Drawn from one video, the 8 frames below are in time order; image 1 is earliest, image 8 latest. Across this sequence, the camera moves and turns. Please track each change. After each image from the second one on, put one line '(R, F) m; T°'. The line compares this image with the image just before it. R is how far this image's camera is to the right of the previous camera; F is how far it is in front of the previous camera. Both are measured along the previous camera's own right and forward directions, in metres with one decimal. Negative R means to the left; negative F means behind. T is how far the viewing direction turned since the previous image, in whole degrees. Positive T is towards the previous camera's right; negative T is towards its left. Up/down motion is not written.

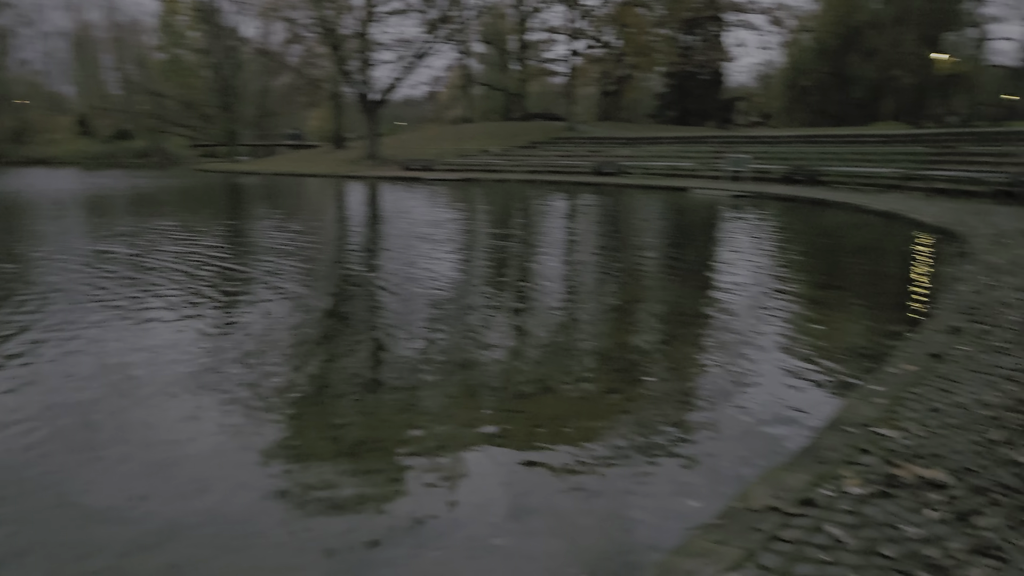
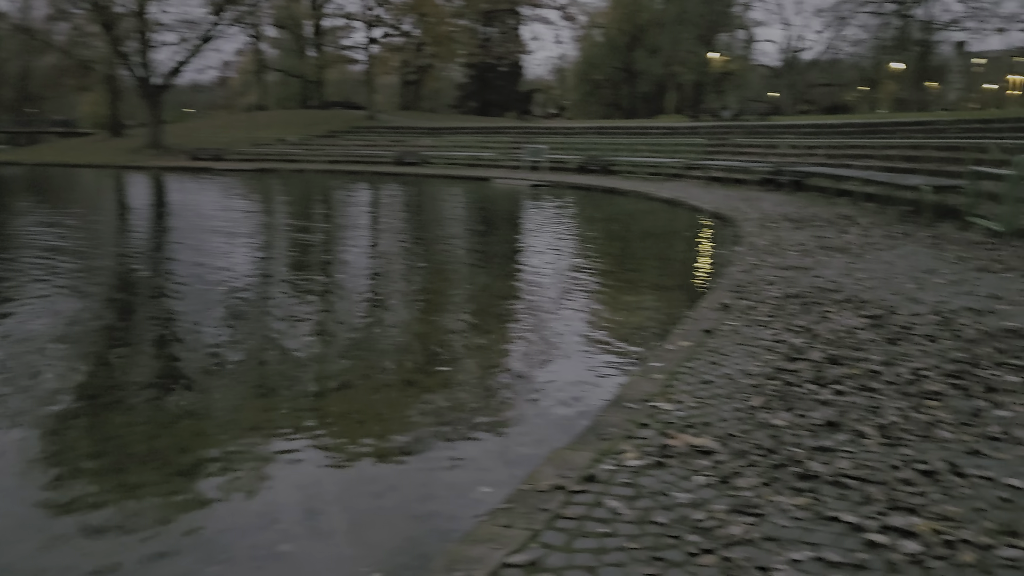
(+0.1, 0.0) m; +13°
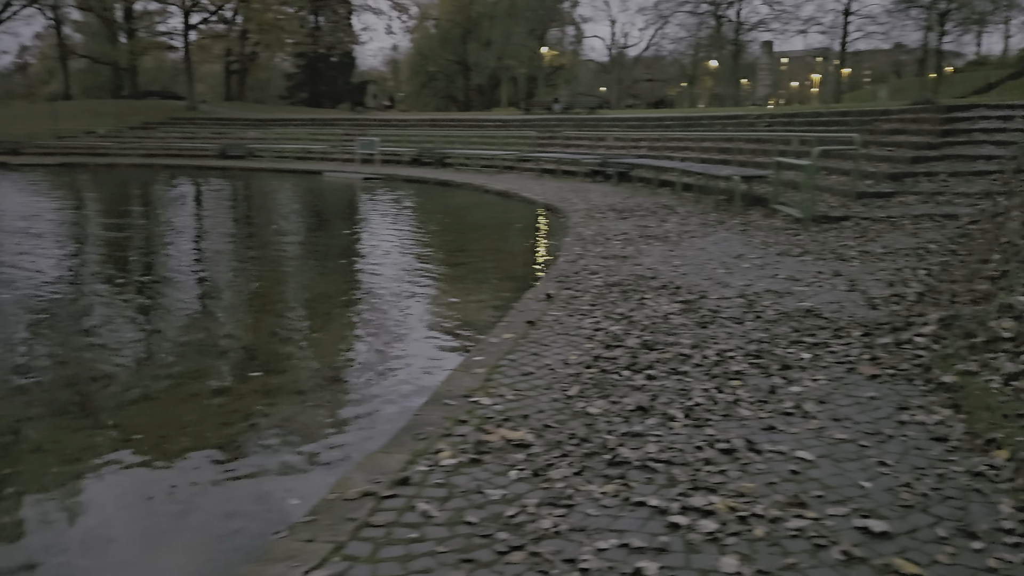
(+0.2, +0.1) m; +11°
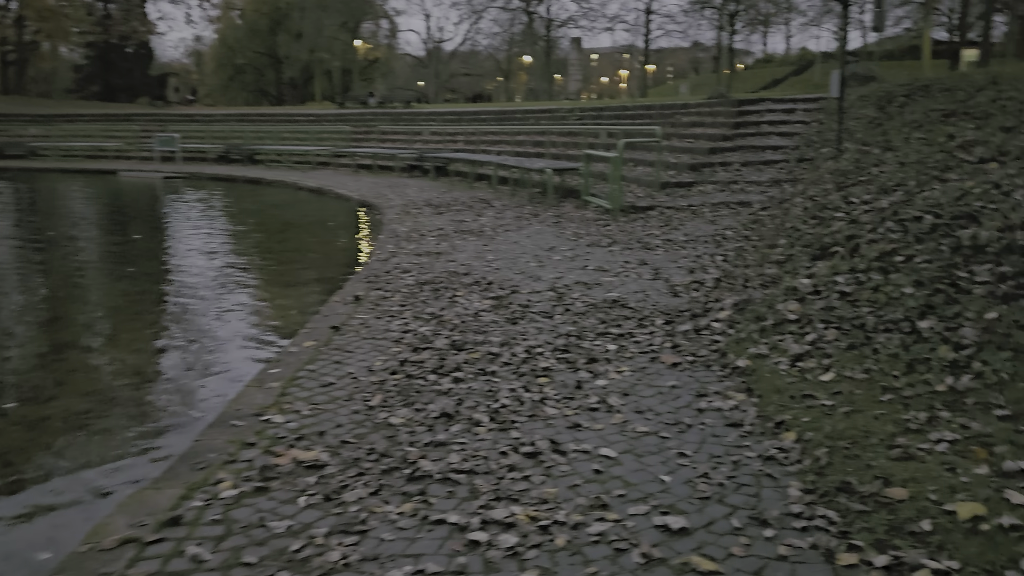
(+0.2, +0.2) m; +12°
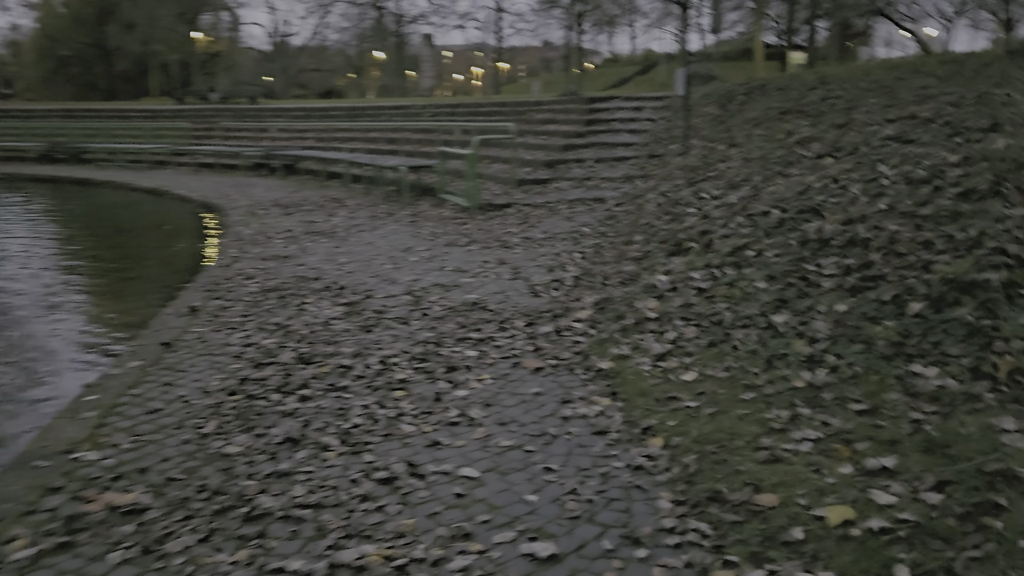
(0.0, +0.3) m; +10°
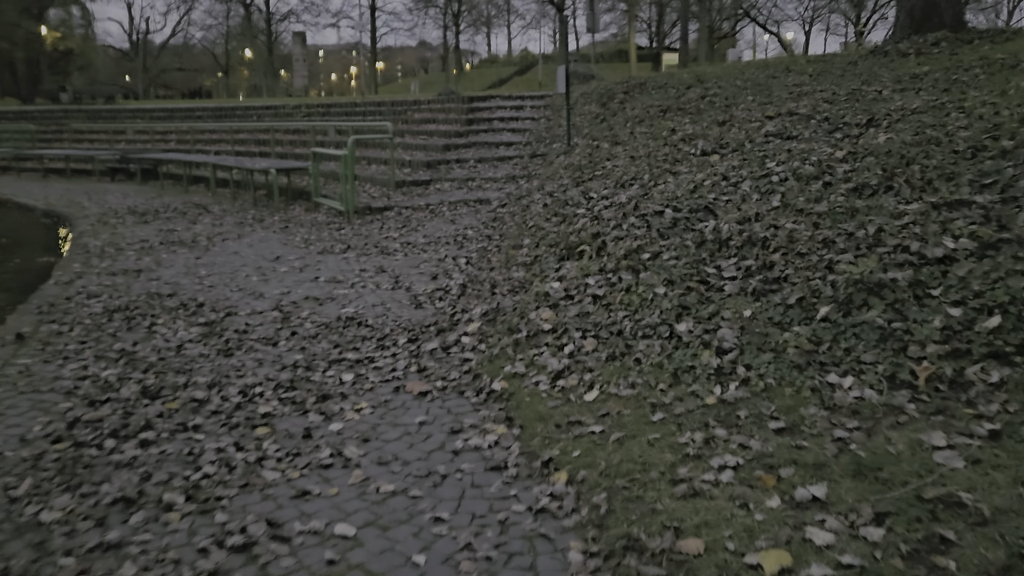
(0.0, +0.5) m; +8°
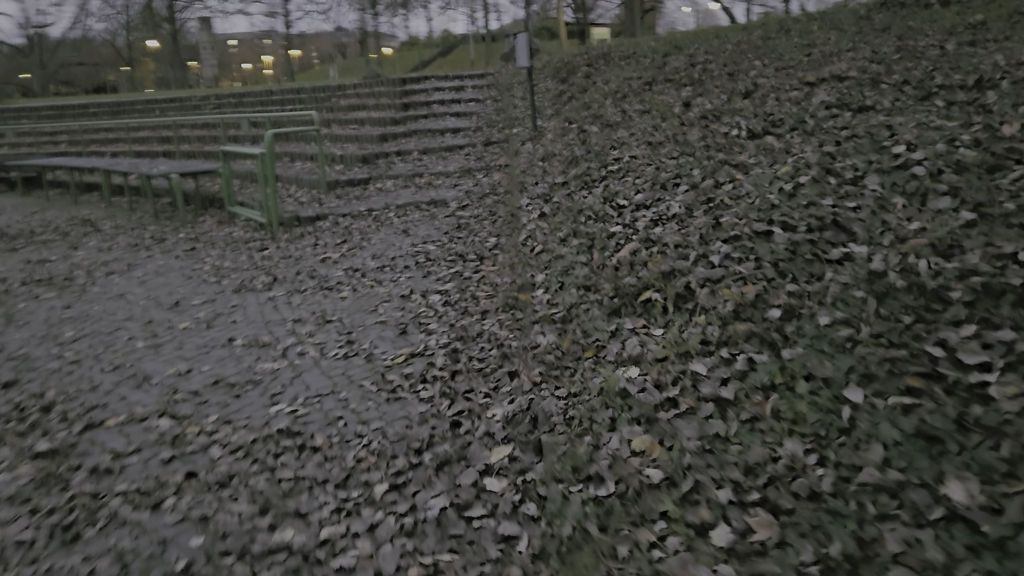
(-0.4, +2.2) m; +5°
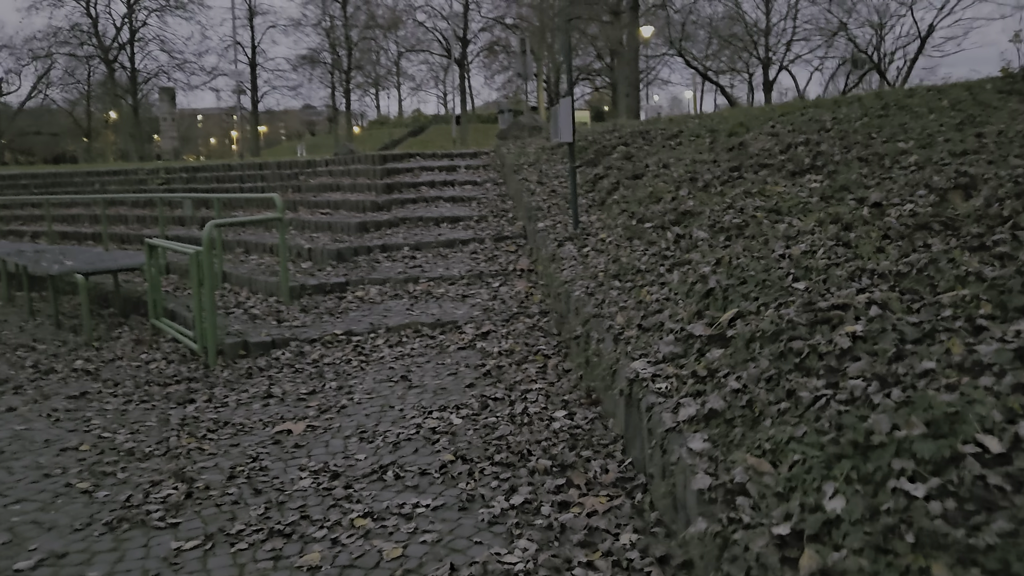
(-0.7, +3.0) m; +3°
